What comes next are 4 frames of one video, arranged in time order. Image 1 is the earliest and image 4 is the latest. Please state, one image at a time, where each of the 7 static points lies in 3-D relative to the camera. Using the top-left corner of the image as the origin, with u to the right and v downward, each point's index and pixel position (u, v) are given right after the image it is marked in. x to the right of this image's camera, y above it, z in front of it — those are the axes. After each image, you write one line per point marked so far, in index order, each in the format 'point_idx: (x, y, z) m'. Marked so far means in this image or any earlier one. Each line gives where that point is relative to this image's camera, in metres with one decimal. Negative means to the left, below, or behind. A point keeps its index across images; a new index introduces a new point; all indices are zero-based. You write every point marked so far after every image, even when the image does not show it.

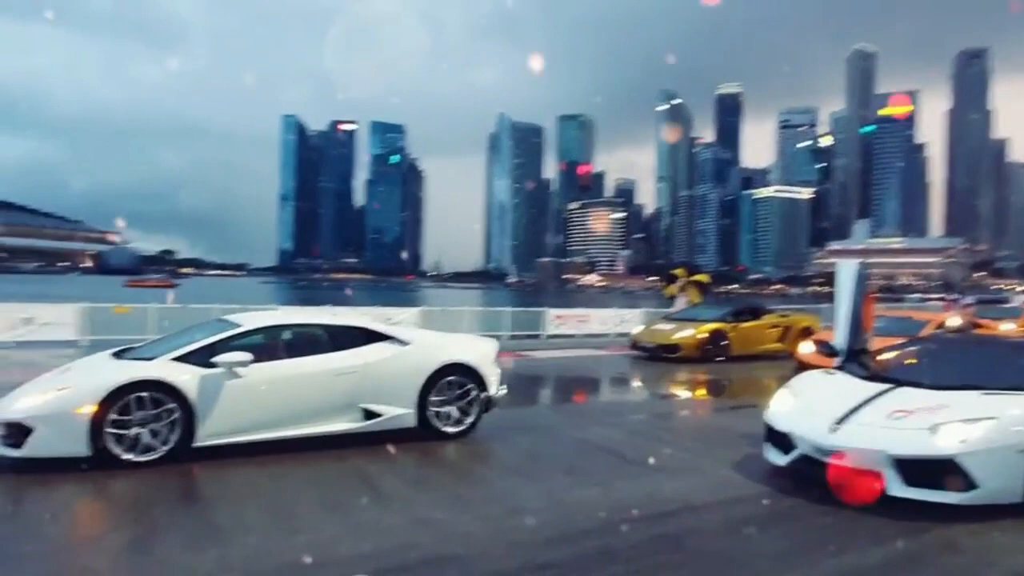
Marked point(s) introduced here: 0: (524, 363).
0: (+0.1, -1.3, +14.0) m
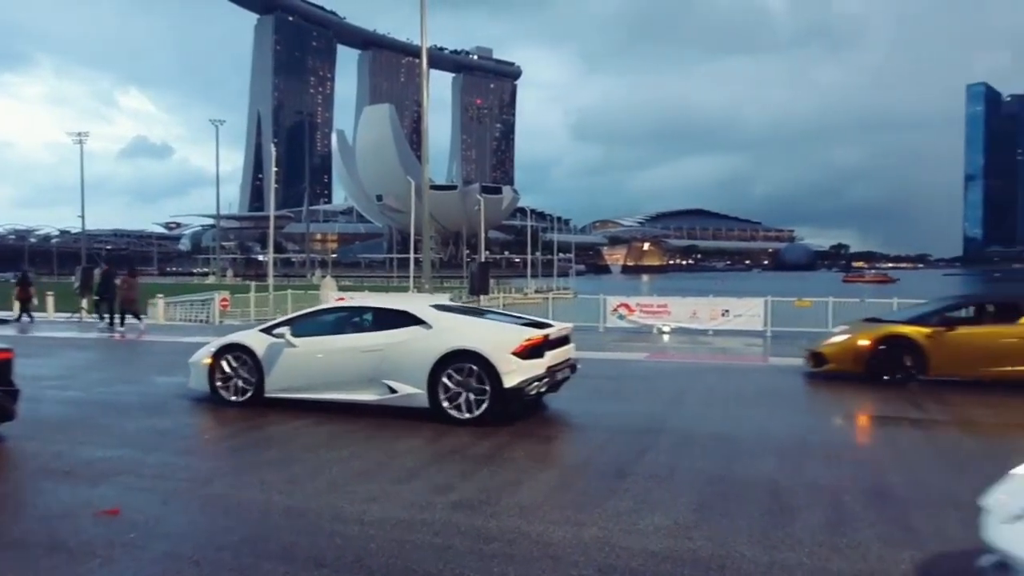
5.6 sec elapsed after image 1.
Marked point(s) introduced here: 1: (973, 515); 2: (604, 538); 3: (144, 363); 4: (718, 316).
0: (+9.9, -1.1, +9.1) m
1: (+3.0, -1.5, +5.7) m
2: (+0.5, -1.5, +5.4) m
3: (-5.5, -1.1, +13.2) m
4: (+4.6, -0.6, +19.0) m
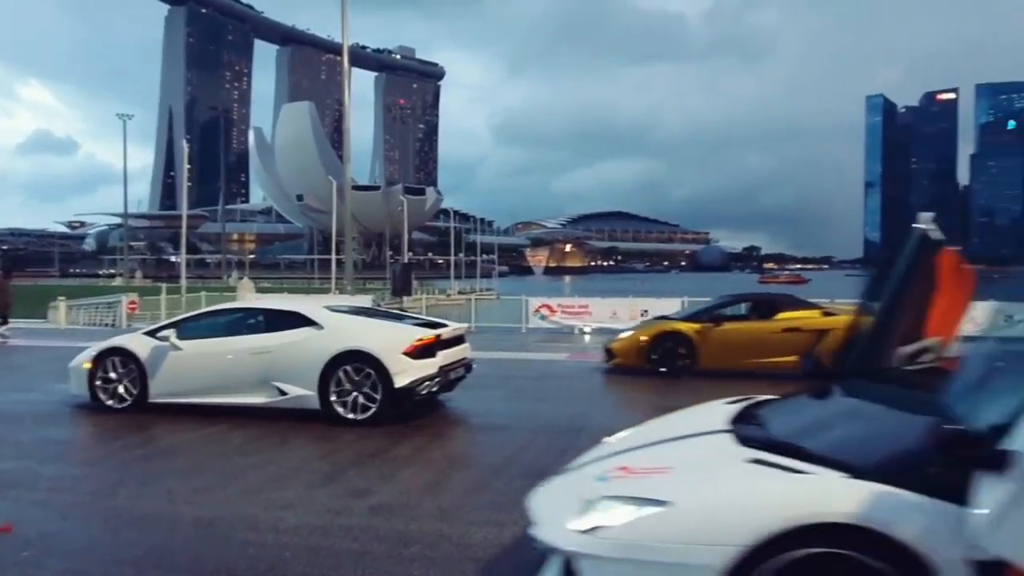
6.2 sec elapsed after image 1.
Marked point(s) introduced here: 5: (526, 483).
0: (+9.0, -1.1, +10.2) m
1: (+2.6, -1.5, +6.1) m
2: (+0.2, -1.5, +5.4) m
3: (-6.7, -1.2, +12.5) m
4: (+2.6, -0.6, +19.4) m
5: (+0.2, -1.5, +6.7) m
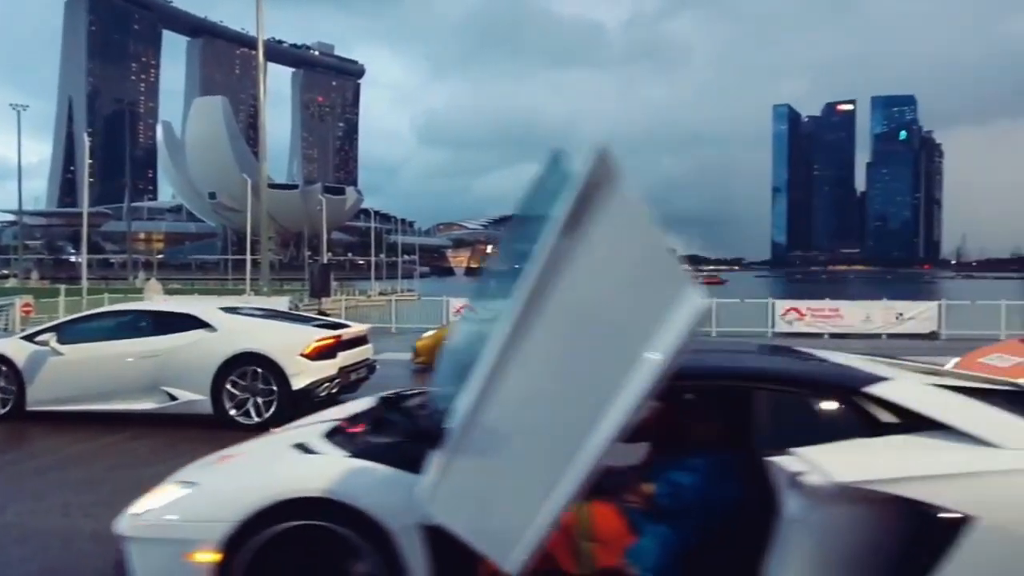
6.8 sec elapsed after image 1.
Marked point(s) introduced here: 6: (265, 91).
0: (+8.0, -1.1, +11.3) m
1: (+2.1, -1.5, +6.4) m
2: (-0.2, -1.6, +5.4) m
3: (-7.9, -1.2, +11.5) m
4: (+0.4, -0.6, +19.6) m
5: (-0.3, -1.5, +6.7) m
6: (-6.1, +4.5, +19.4) m
